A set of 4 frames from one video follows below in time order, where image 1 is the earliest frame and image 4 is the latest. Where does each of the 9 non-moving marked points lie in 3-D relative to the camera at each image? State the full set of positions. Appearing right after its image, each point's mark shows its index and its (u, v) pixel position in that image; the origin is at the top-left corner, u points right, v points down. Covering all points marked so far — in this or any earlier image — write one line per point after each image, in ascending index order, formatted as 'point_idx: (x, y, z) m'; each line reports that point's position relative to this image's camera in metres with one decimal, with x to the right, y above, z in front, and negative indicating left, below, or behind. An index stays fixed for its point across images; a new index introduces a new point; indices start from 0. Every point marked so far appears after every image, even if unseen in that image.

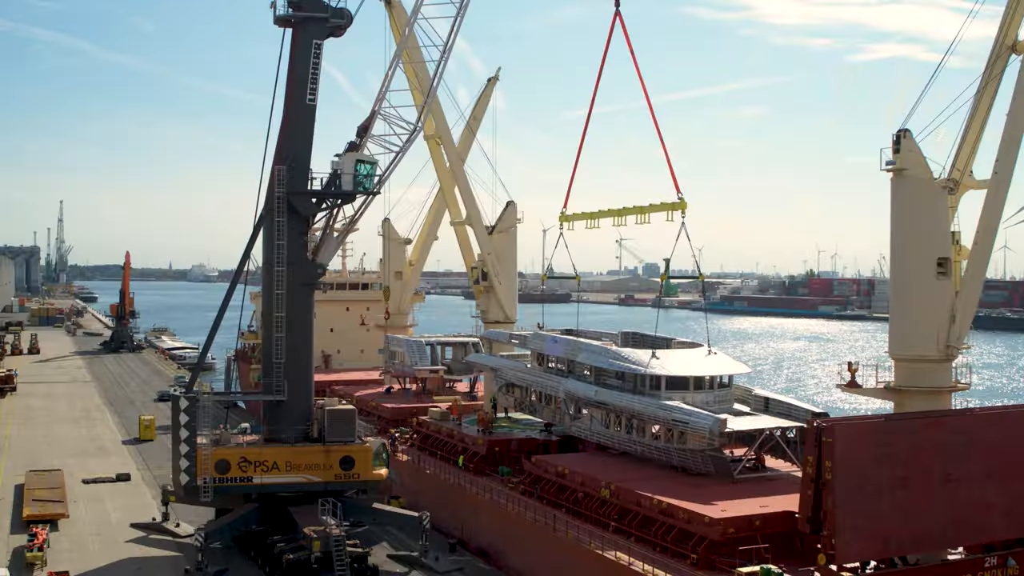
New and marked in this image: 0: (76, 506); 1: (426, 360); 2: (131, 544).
0: (-5.0, -2.5, +10.6) m
1: (-1.4, -1.2, +15.6) m
2: (-3.9, -2.6, +9.5) m
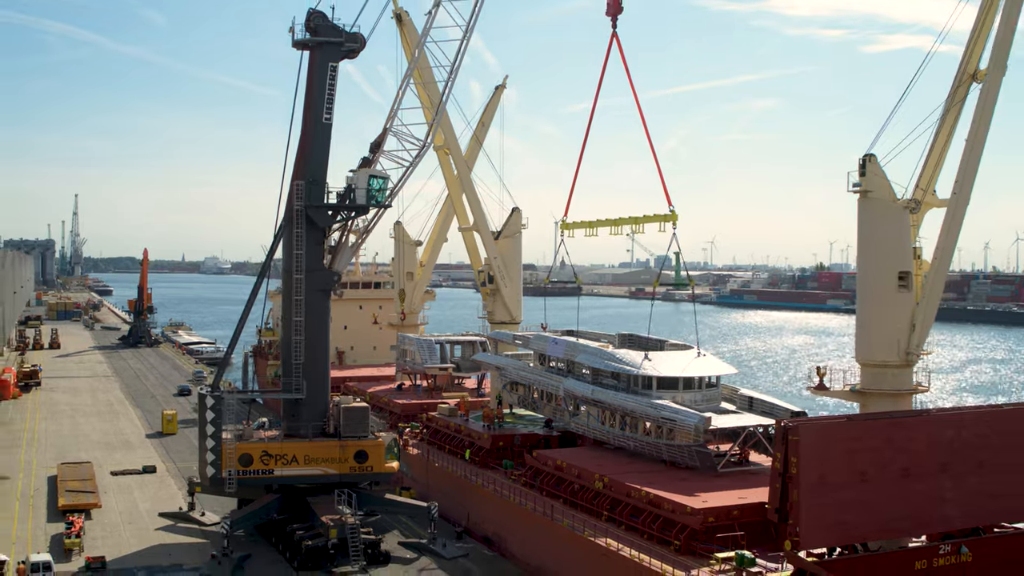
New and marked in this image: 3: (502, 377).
0: (-4.9, -2.5, +11.3) m
1: (-1.3, -1.2, +16.2) m
2: (-3.8, -2.7, +10.1) m
3: (-0.2, -1.3, +13.2) m
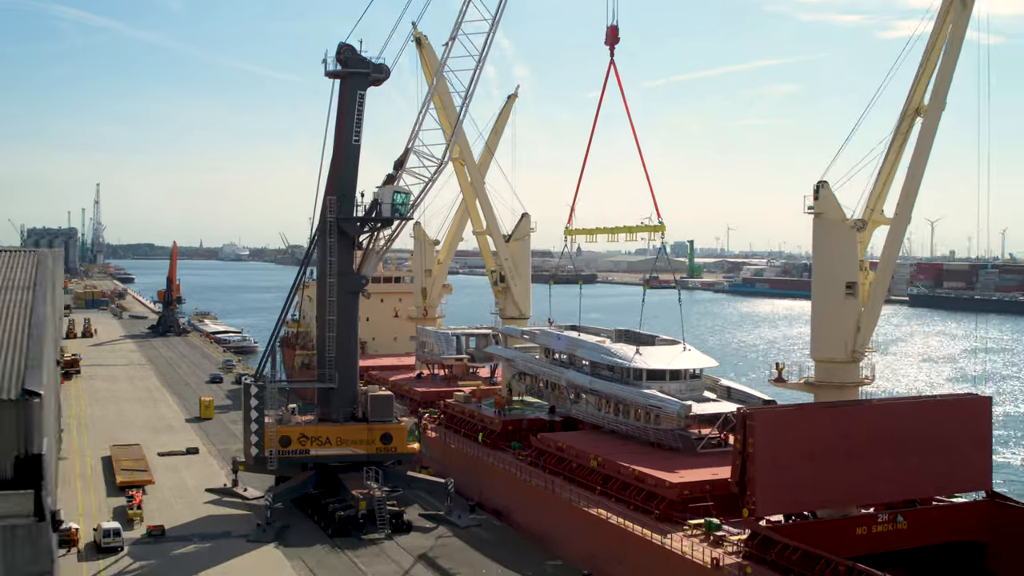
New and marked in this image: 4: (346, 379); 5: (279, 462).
0: (-4.8, -2.5, +12.5) m
1: (-1.1, -1.1, +17.3) m
2: (-3.7, -2.7, +11.3) m
3: (0.0, -1.2, +14.3) m
4: (-2.4, -1.3, +13.0) m
5: (-3.0, -2.2, +11.7) m
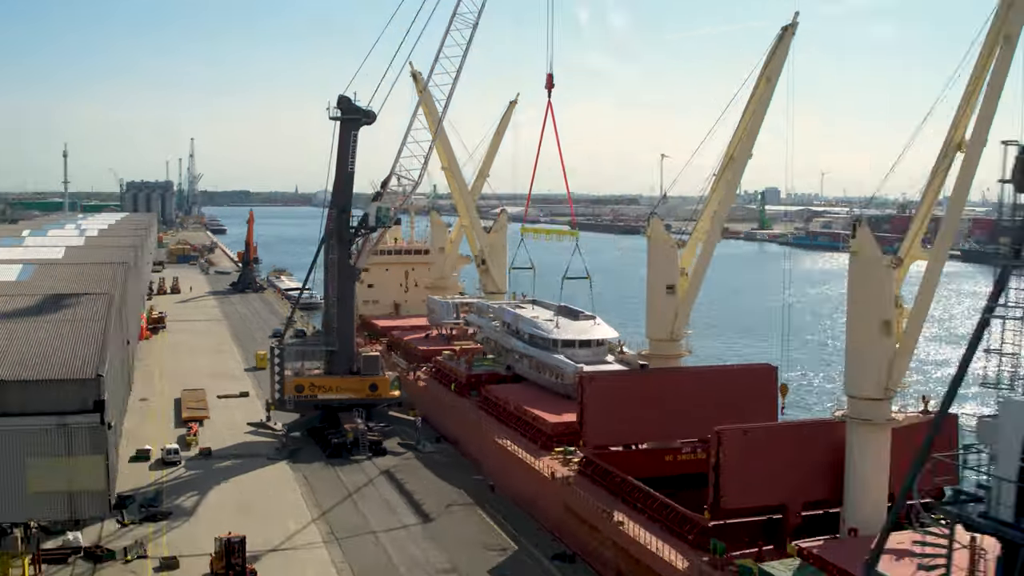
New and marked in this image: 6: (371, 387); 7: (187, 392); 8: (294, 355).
0: (-5.2, -2.2, +16.3) m
1: (-1.1, -0.6, +20.7) m
2: (-4.2, -2.4, +15.1) m
3: (-0.2, -0.8, +17.6) m
4: (-2.7, -0.9, +16.6) m
5: (-3.5, -1.9, +15.3) m
6: (-2.1, -1.7, +15.4) m
7: (-5.9, -1.9, +16.9) m
8: (-3.5, -1.1, +15.5) m
